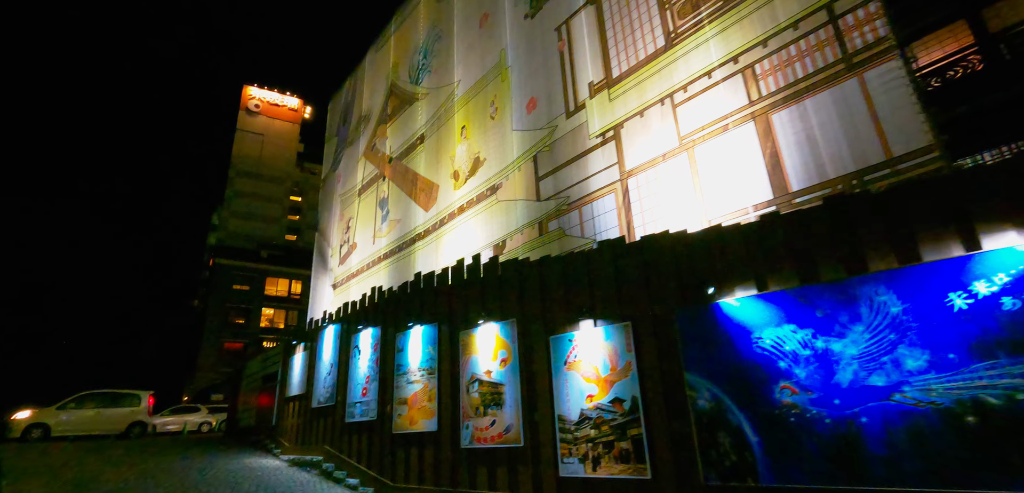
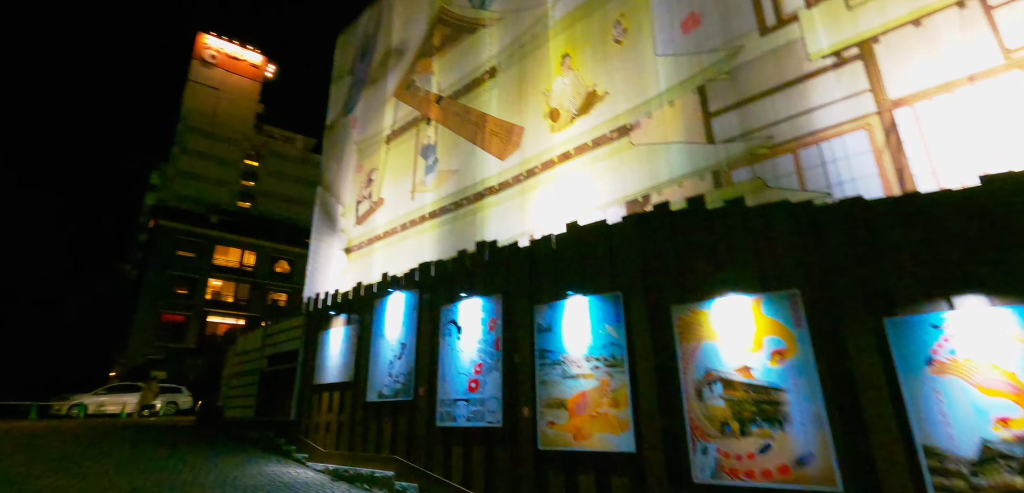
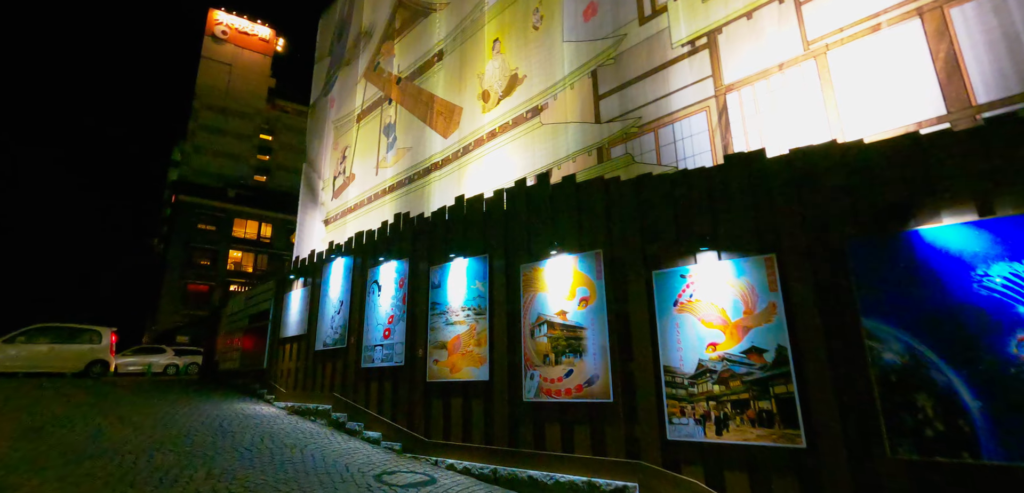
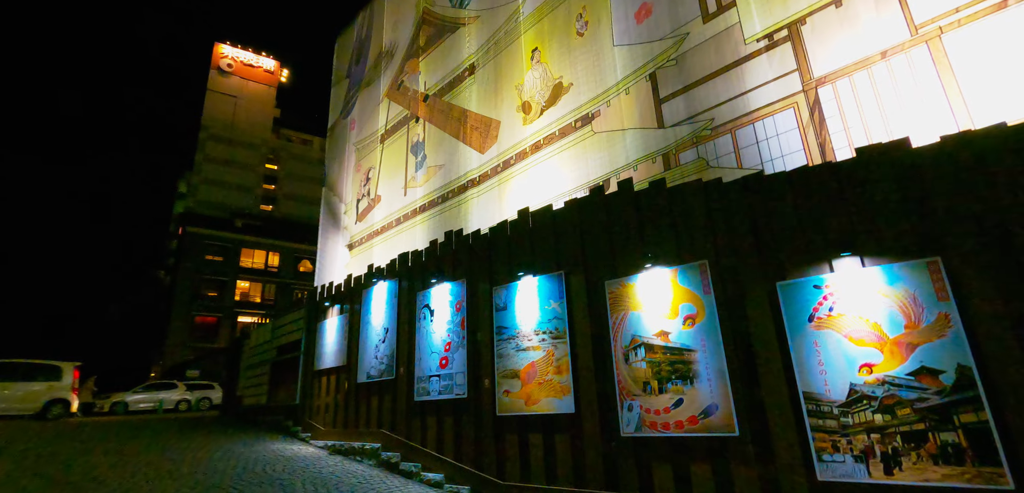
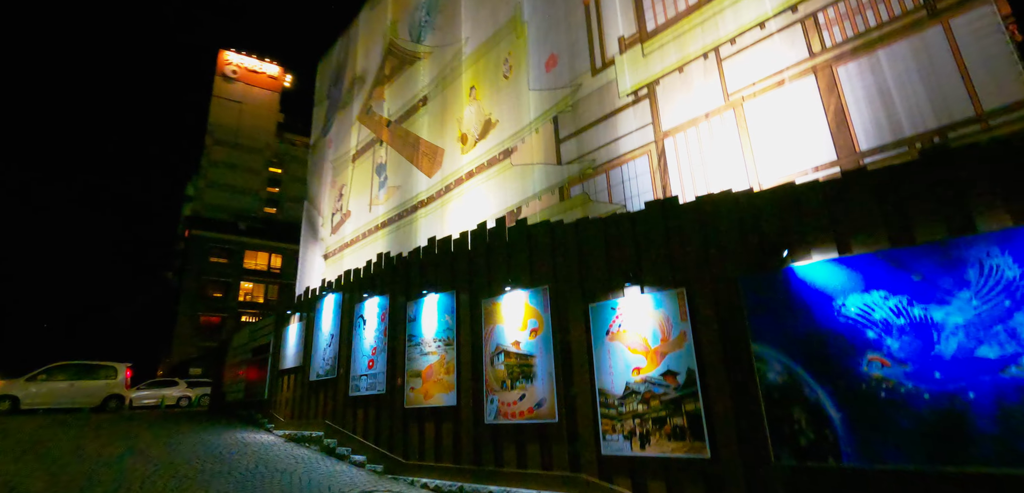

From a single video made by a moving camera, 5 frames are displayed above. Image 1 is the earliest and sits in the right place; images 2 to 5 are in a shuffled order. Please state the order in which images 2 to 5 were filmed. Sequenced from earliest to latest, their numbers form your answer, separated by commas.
5, 3, 4, 2
